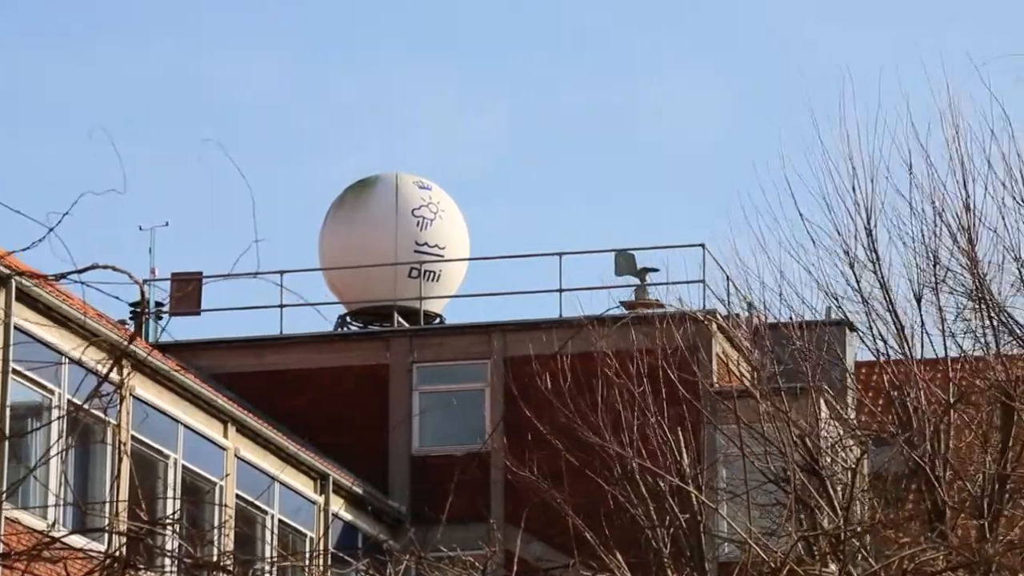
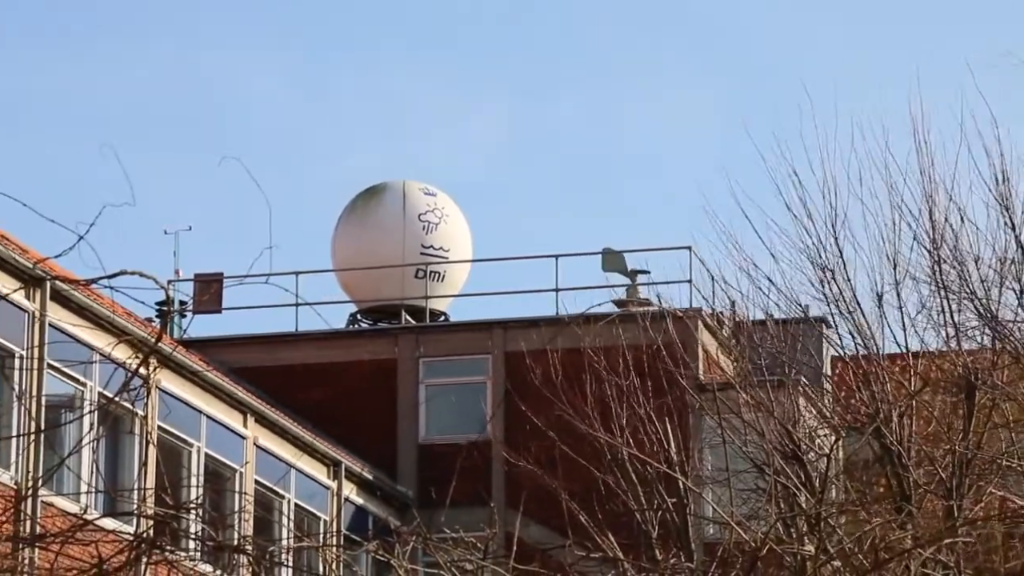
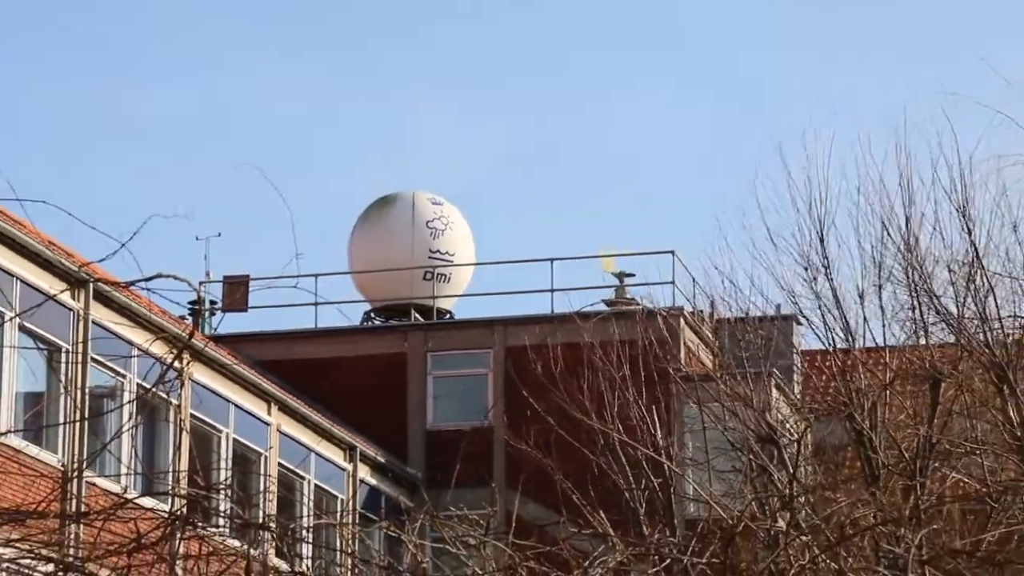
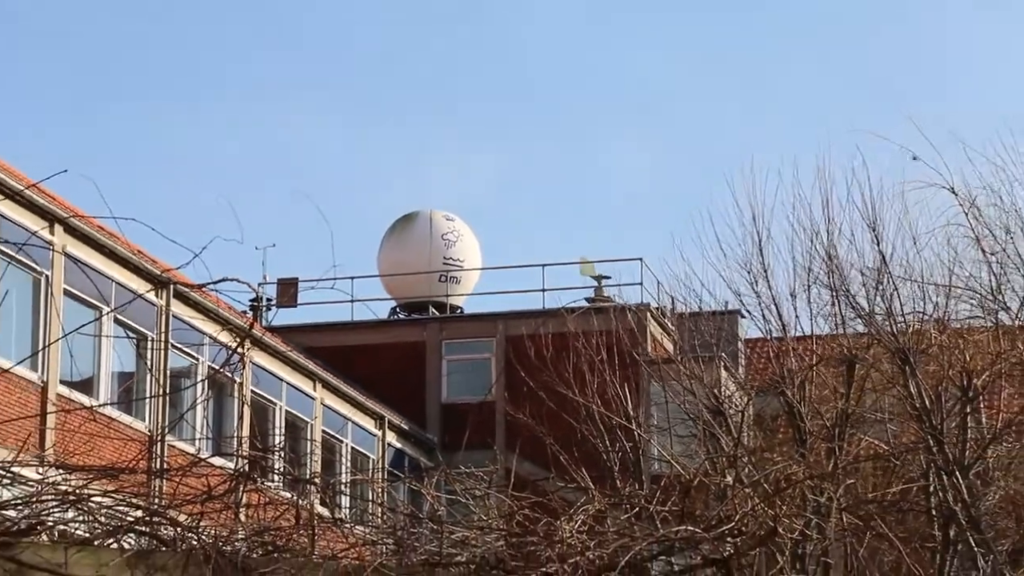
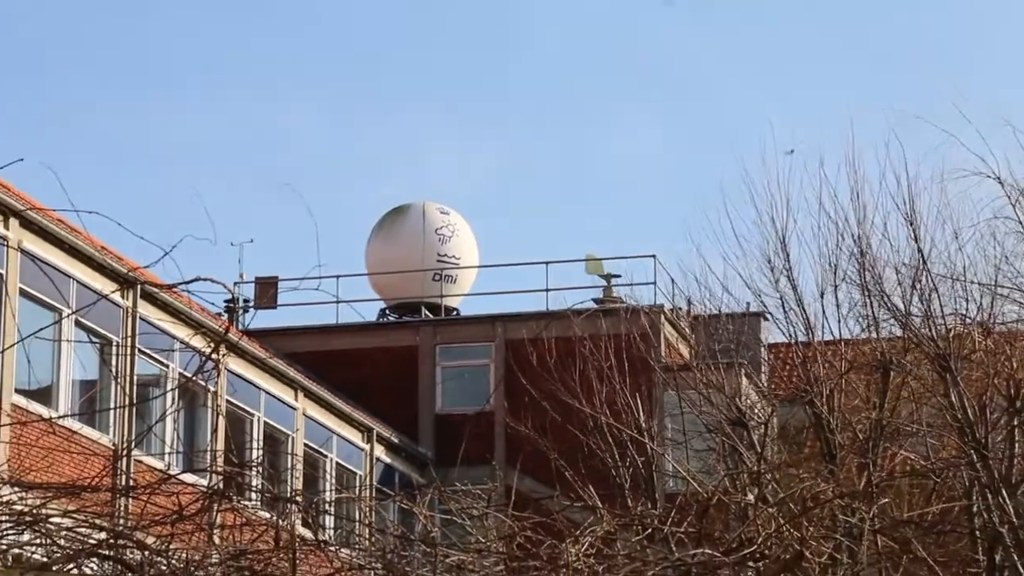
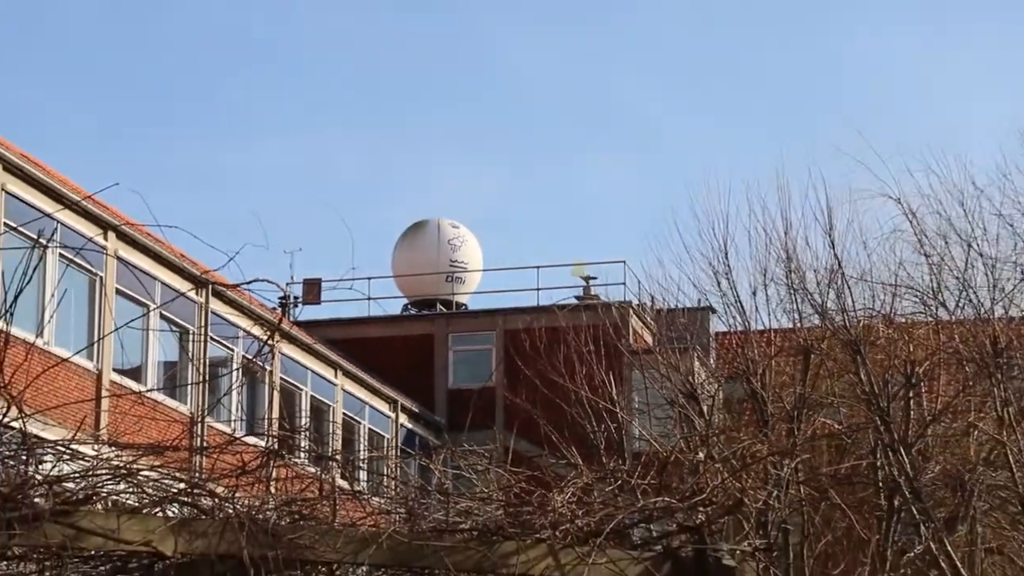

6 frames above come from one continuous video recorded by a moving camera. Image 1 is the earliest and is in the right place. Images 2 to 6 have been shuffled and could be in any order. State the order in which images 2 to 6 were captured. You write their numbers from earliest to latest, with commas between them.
2, 3, 5, 4, 6
